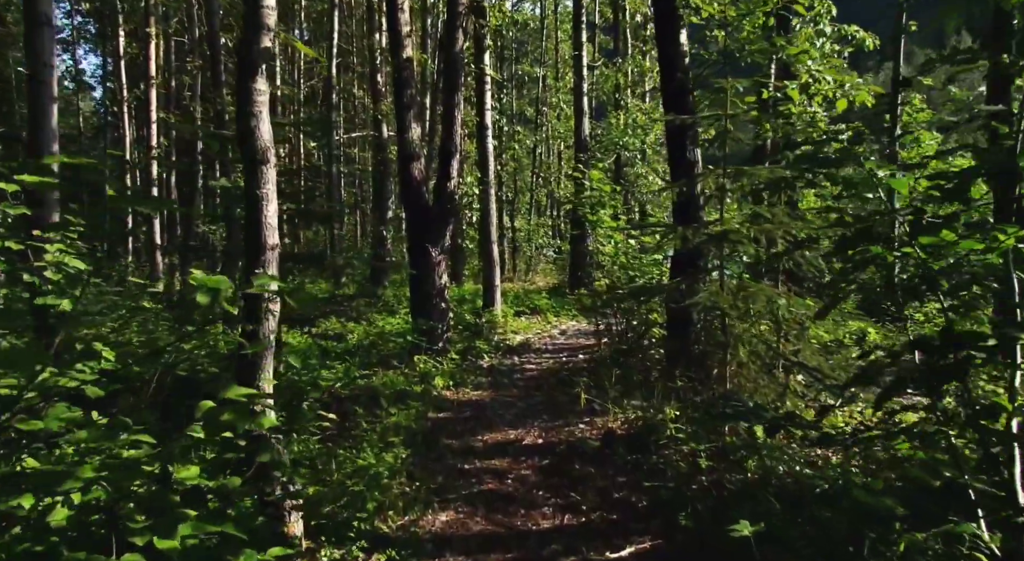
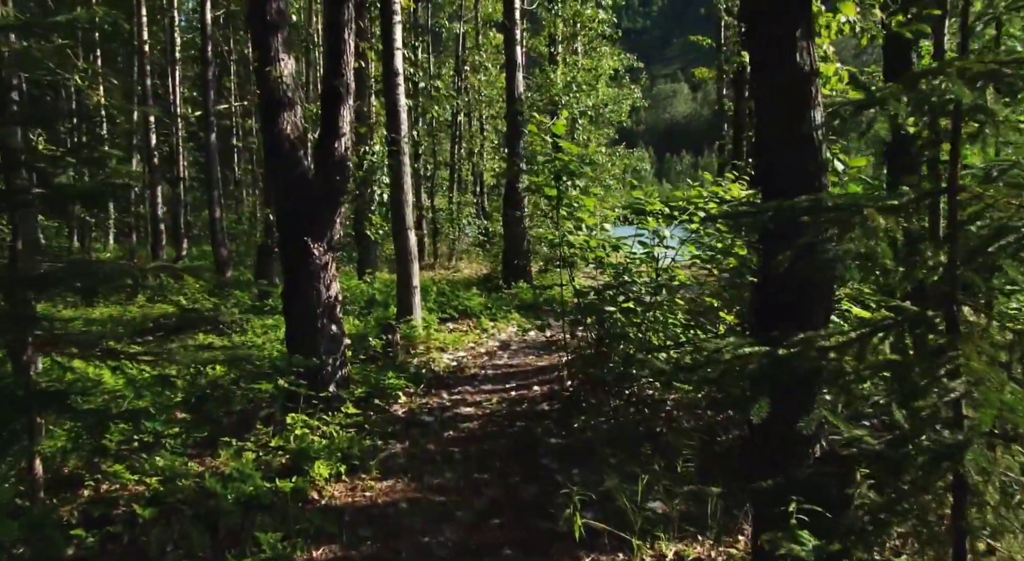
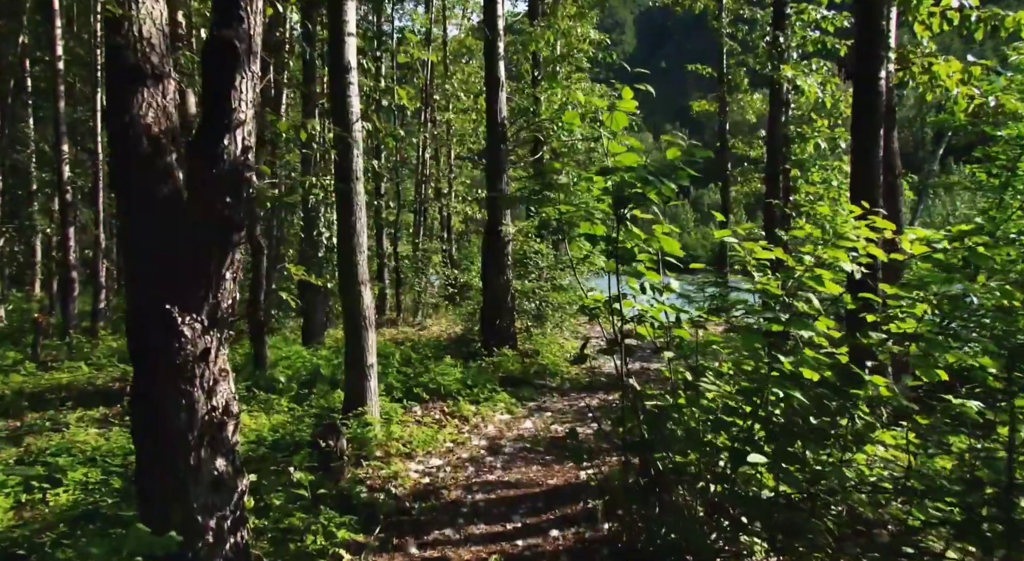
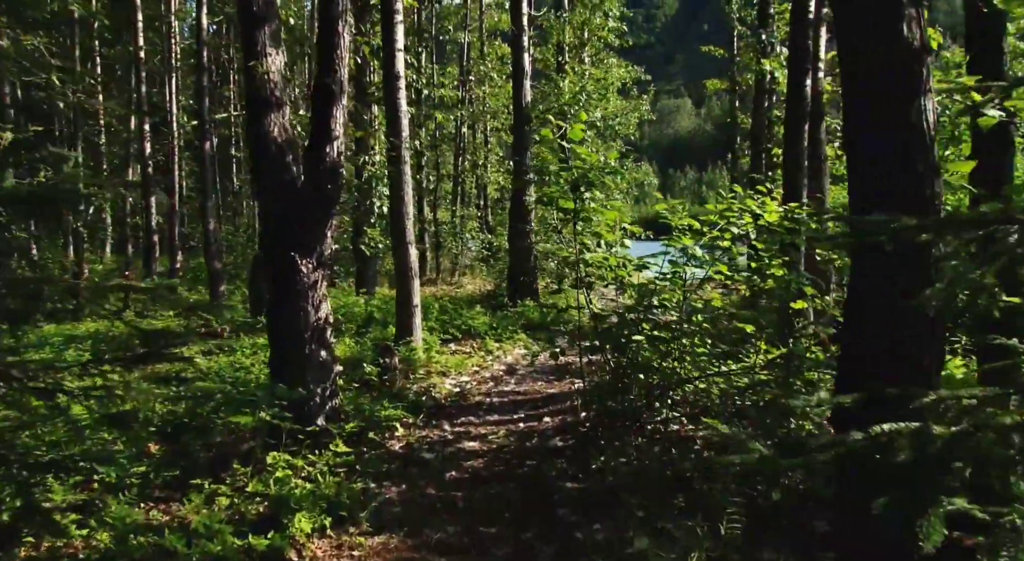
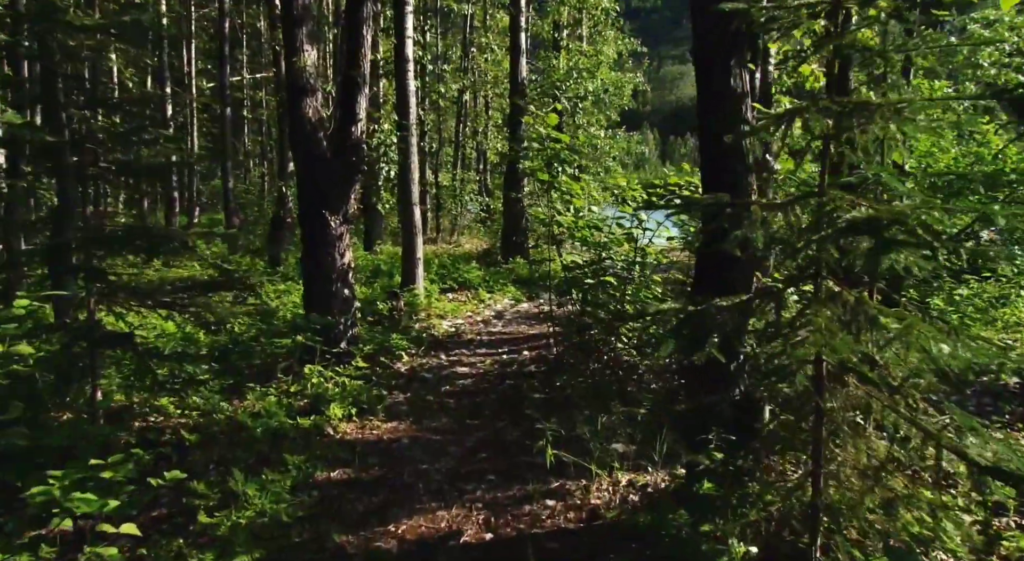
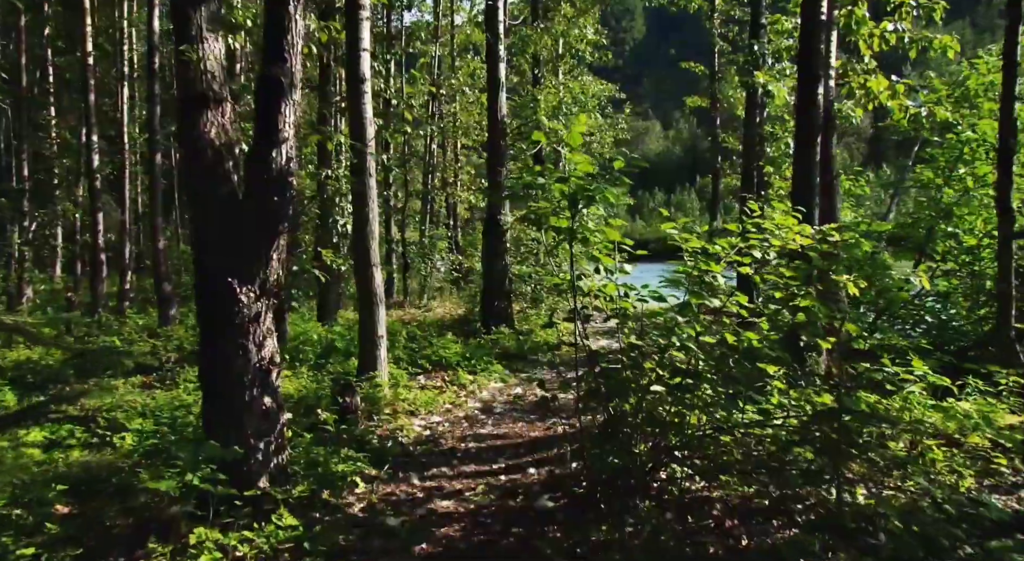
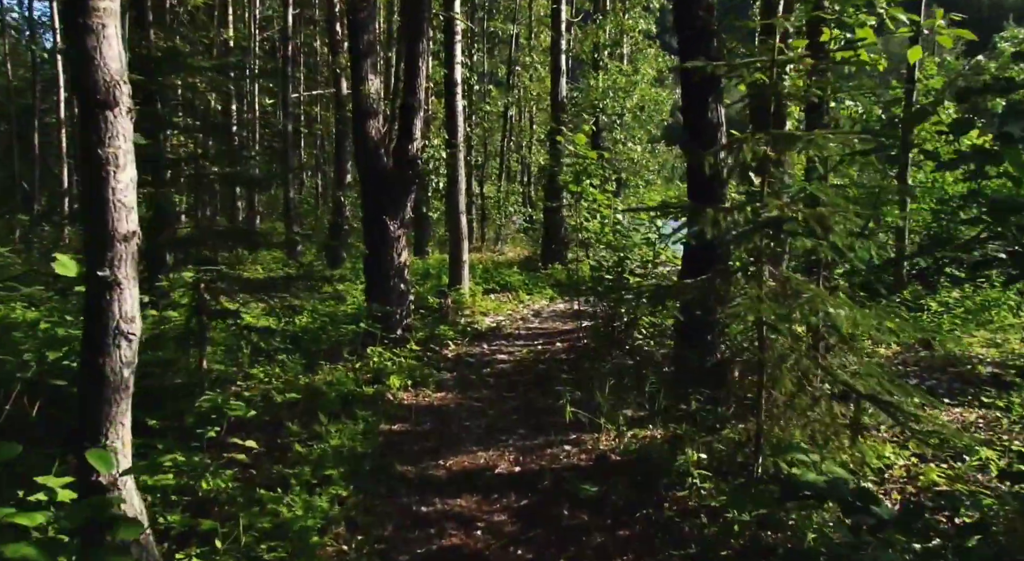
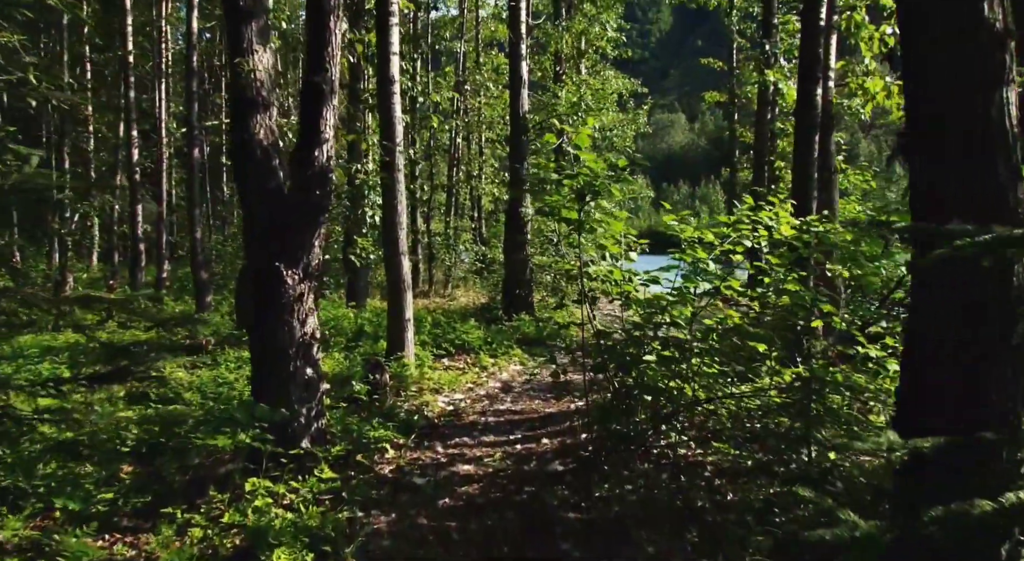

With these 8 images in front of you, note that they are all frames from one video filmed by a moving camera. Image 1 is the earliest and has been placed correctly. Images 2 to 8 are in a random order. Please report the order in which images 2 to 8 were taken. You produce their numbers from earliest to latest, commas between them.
7, 5, 2, 4, 8, 6, 3
